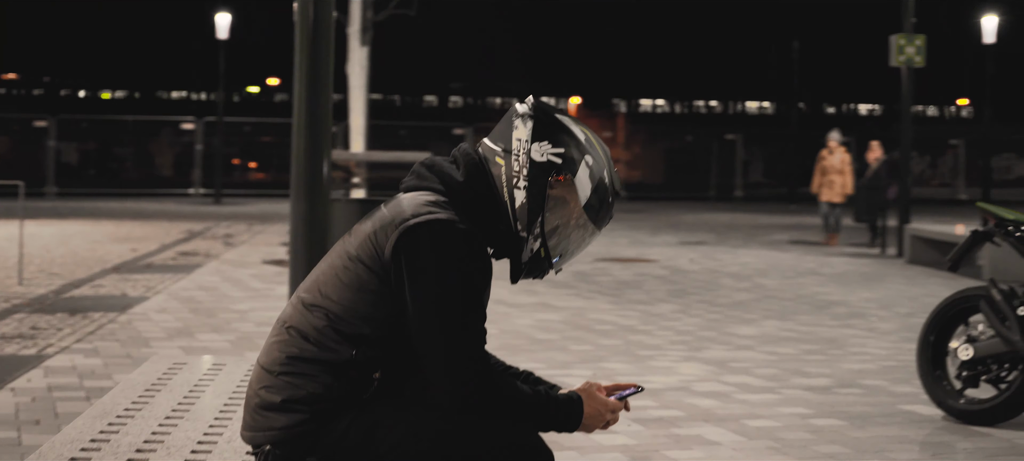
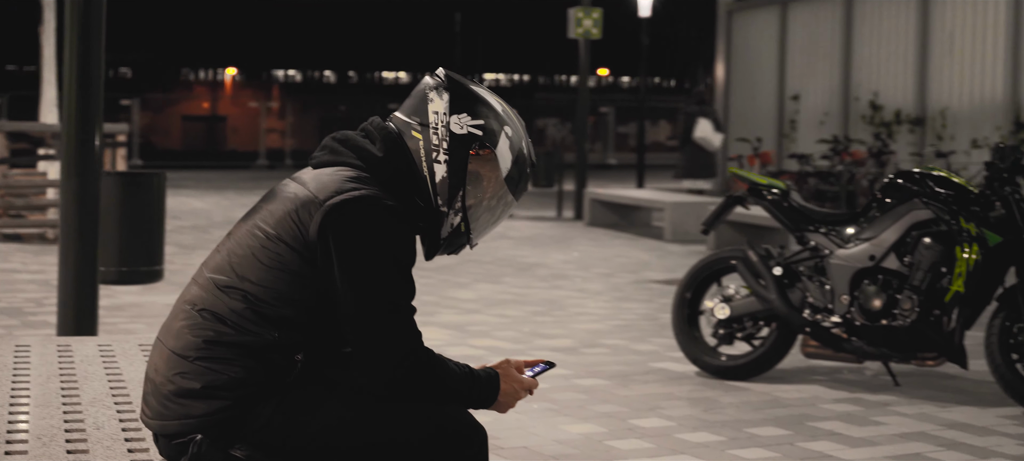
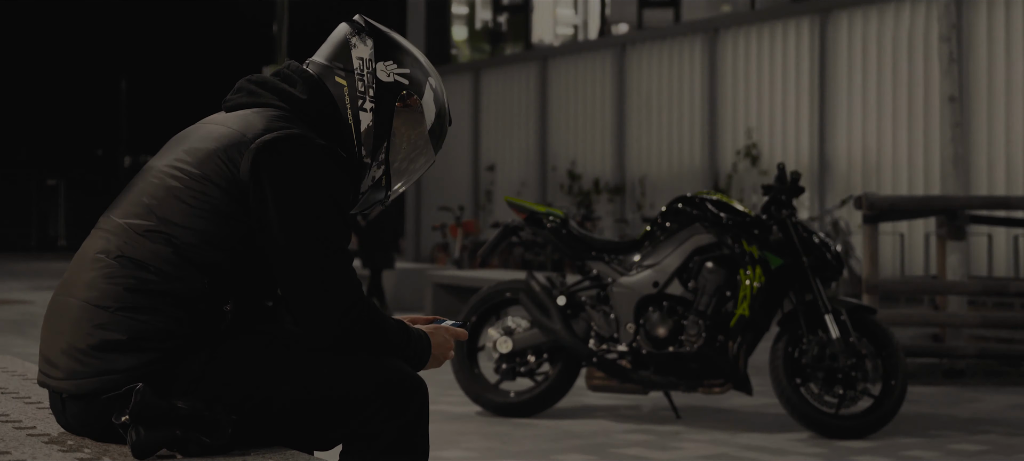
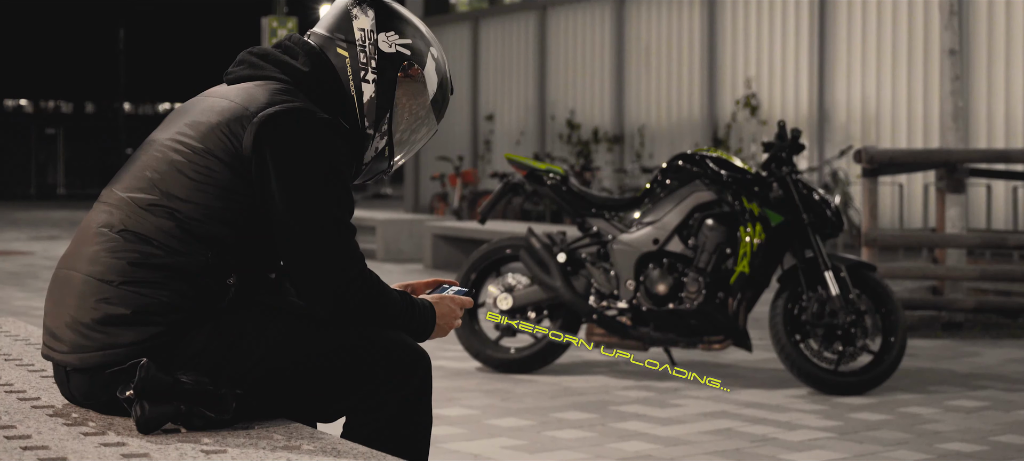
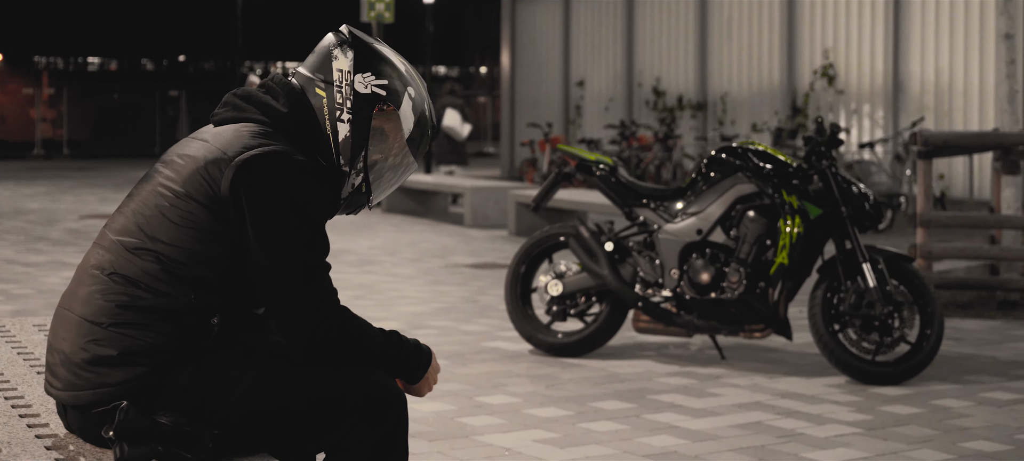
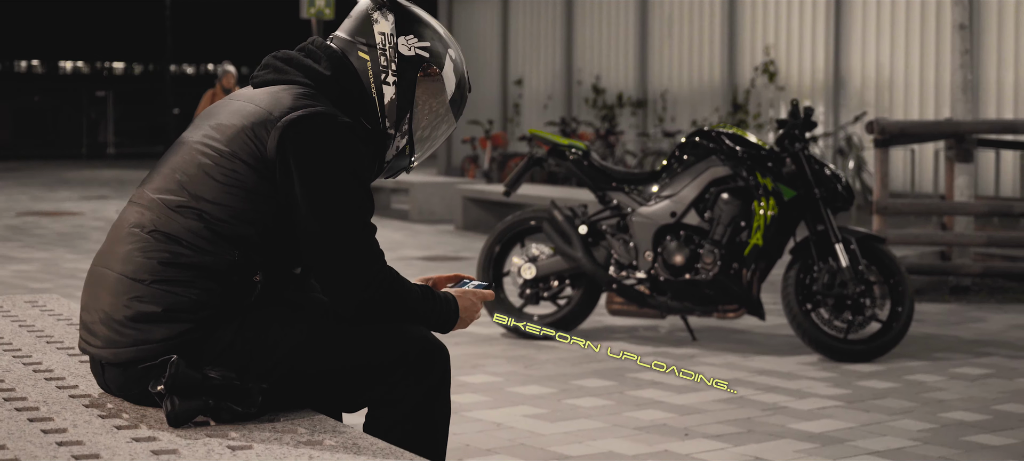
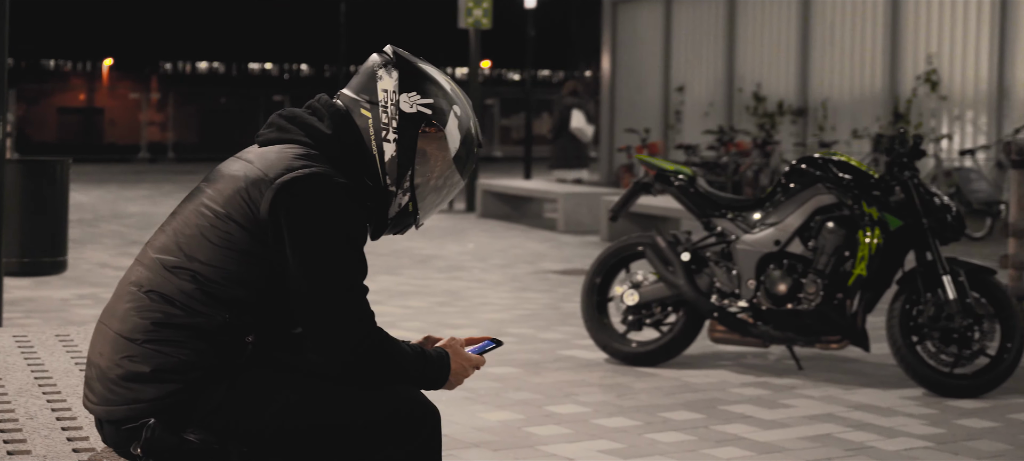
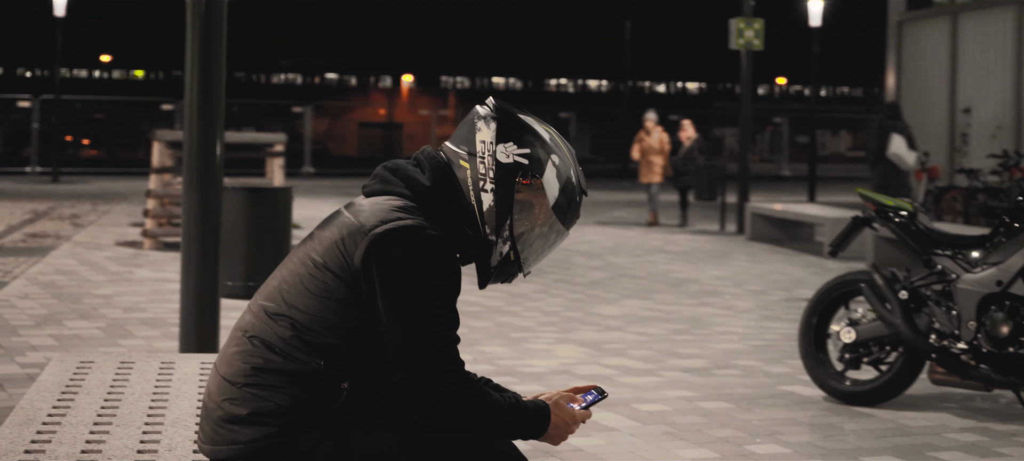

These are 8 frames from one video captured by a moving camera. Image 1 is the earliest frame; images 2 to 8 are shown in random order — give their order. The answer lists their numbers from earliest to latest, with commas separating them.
8, 2, 7, 5, 6, 4, 3
